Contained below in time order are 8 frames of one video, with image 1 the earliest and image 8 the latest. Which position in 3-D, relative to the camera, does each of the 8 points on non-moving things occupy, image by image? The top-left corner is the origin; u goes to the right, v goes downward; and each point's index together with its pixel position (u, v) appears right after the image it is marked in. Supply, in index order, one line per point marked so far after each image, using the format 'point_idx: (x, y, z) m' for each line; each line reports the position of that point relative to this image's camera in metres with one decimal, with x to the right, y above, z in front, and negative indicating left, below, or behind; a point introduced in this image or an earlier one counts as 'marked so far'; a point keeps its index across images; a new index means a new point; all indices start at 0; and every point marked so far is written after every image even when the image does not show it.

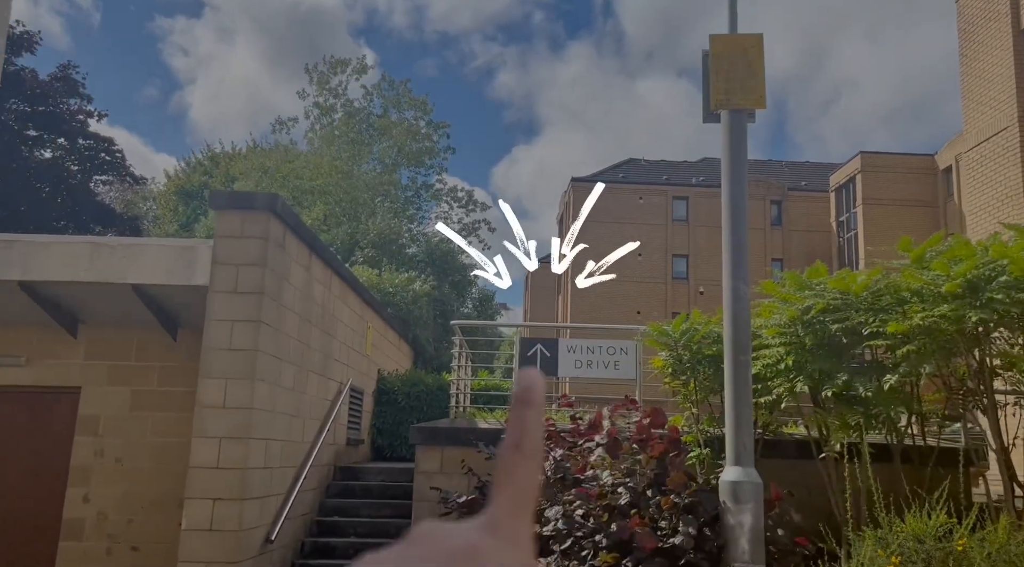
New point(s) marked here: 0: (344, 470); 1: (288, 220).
0: (-1.9, -2.1, +9.7) m
1: (-2.0, +0.6, +7.6) m
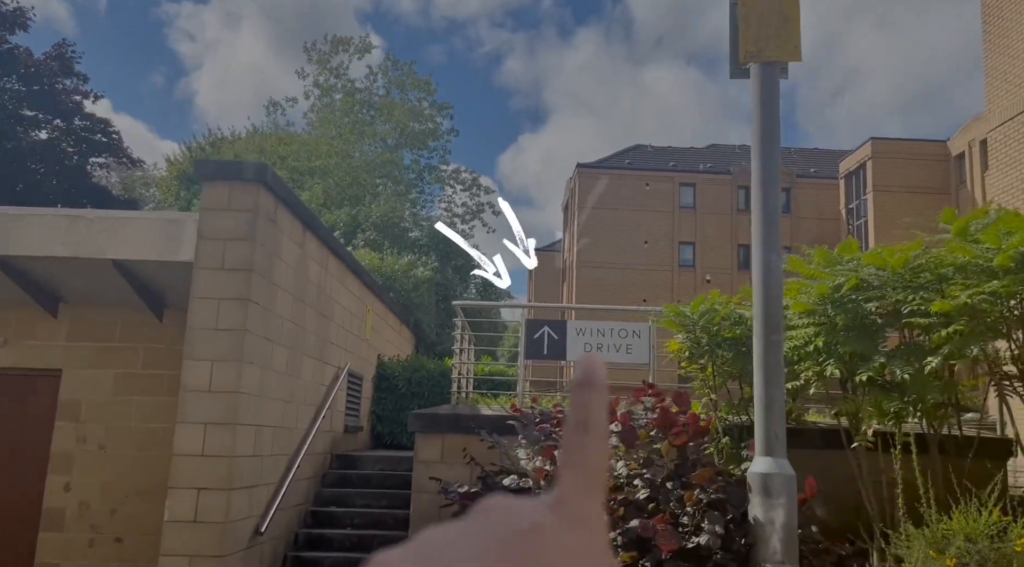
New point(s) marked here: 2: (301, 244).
0: (-1.8, -1.9, +9.2) m
1: (-1.9, +0.8, +7.2) m
2: (-2.0, +0.4, +7.9) m
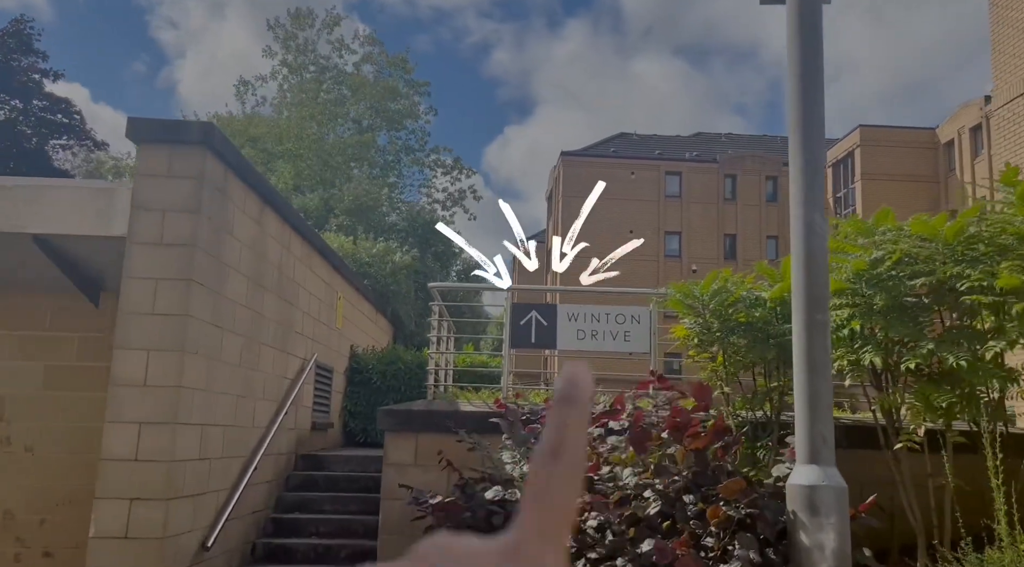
0: (-2.0, -1.7, +8.4) m
1: (-2.1, +0.9, +6.3) m
2: (-2.1, +0.5, +7.1) m
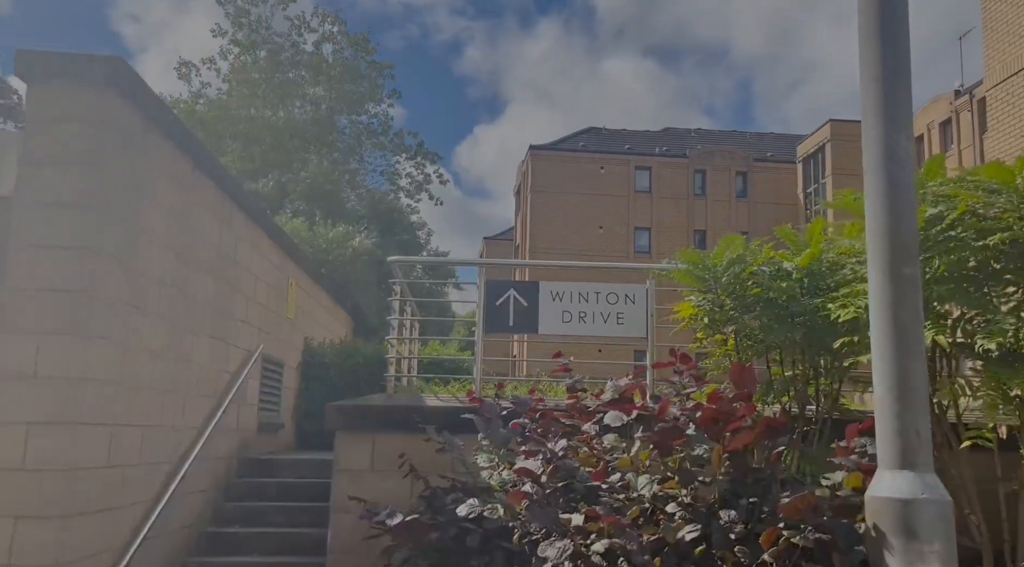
0: (-2.2, -1.5, +7.4) m
1: (-2.2, +1.1, +5.3) m
2: (-2.3, +0.7, +6.1) m
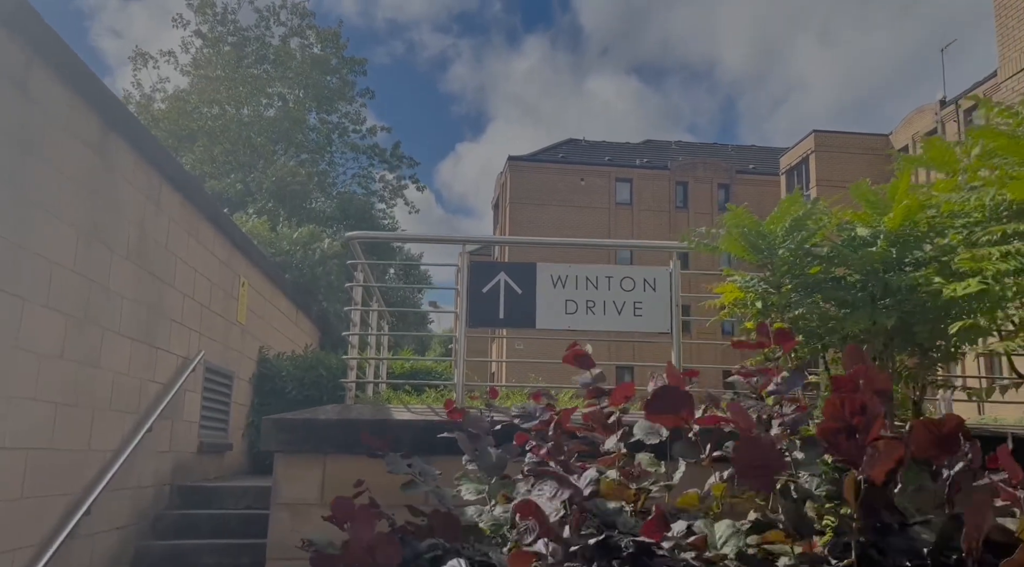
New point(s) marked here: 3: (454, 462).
0: (-2.3, -1.5, +6.2) m
1: (-2.3, +1.2, +4.1) m
2: (-2.4, +0.8, +4.9) m
3: (-0.3, -0.8, +3.8) m
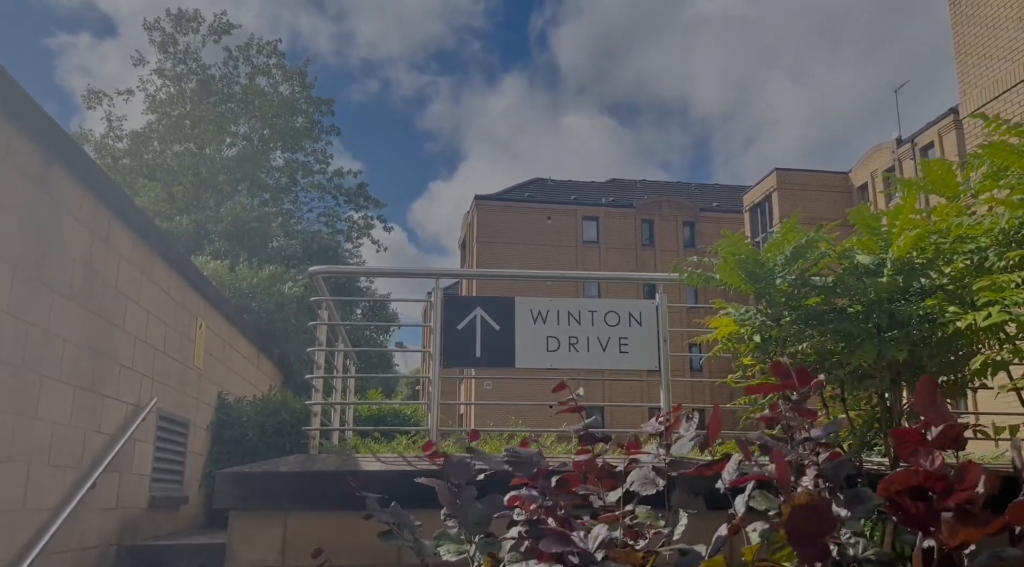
0: (-2.5, -1.8, +5.7) m
1: (-2.4, +1.0, +3.8) m
2: (-2.5, +0.5, +4.5) m
3: (-0.3, -0.9, +3.4) m
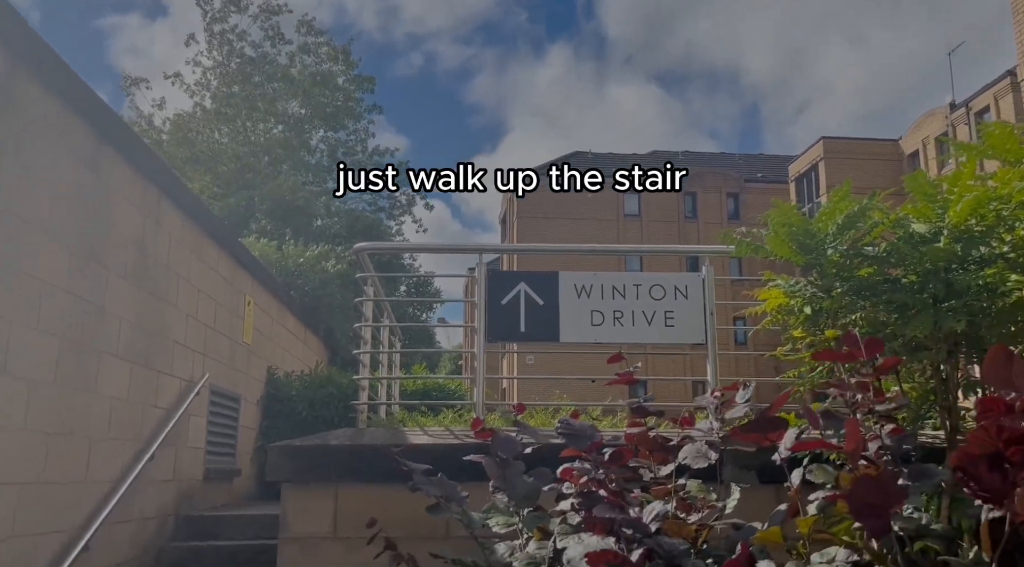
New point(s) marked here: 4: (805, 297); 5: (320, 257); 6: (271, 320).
0: (-2.2, -1.6, +5.9) m
1: (-2.2, +1.1, +3.9) m
2: (-2.3, +0.7, +4.6) m
3: (-0.1, -0.8, +3.4) m
4: (+1.1, -0.1, +3.4) m
5: (-3.2, +0.4, +14.9) m
6: (-2.5, -0.4, +8.9) m
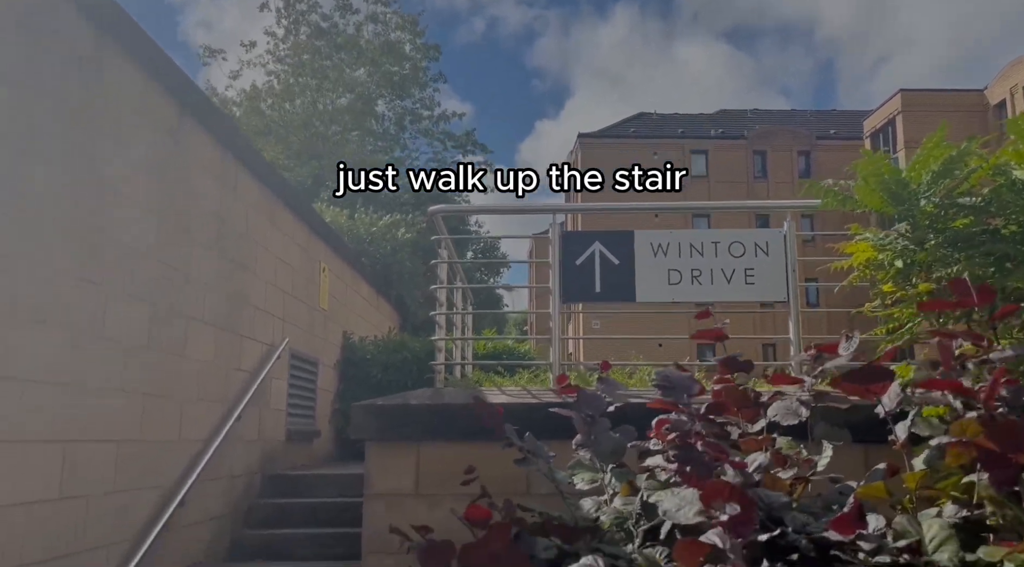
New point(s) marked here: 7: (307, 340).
0: (-1.7, -1.4, +6.0) m
1: (-1.9, +1.2, +4.0) m
2: (-1.9, +0.8, +4.7) m
3: (+0.2, -0.7, +3.5) m
4: (+1.5, +0.1, +3.3) m
5: (-2.0, +1.0, +15.1) m
6: (-1.8, 0.0, +9.1) m
7: (-1.8, -0.5, +7.5) m
